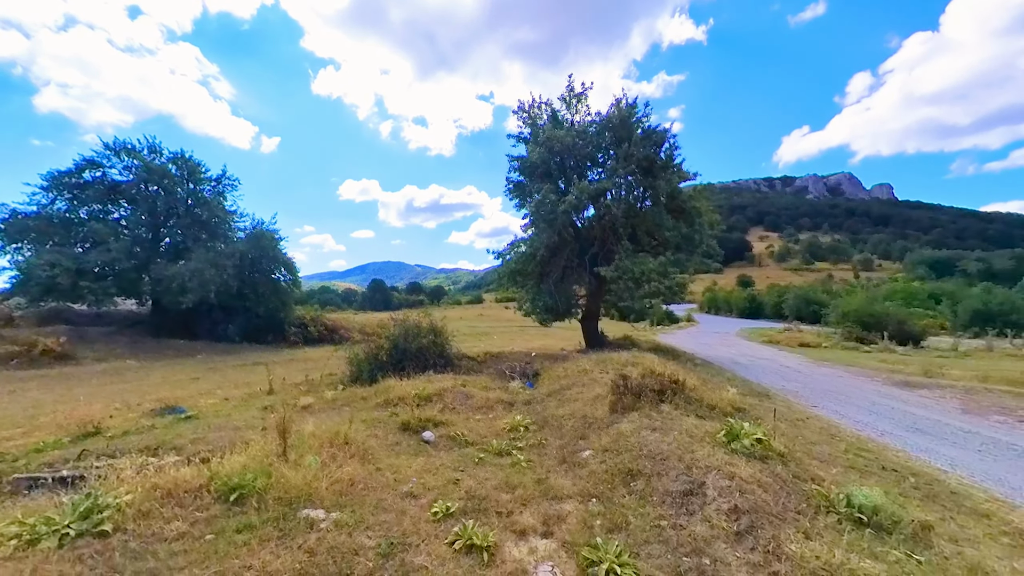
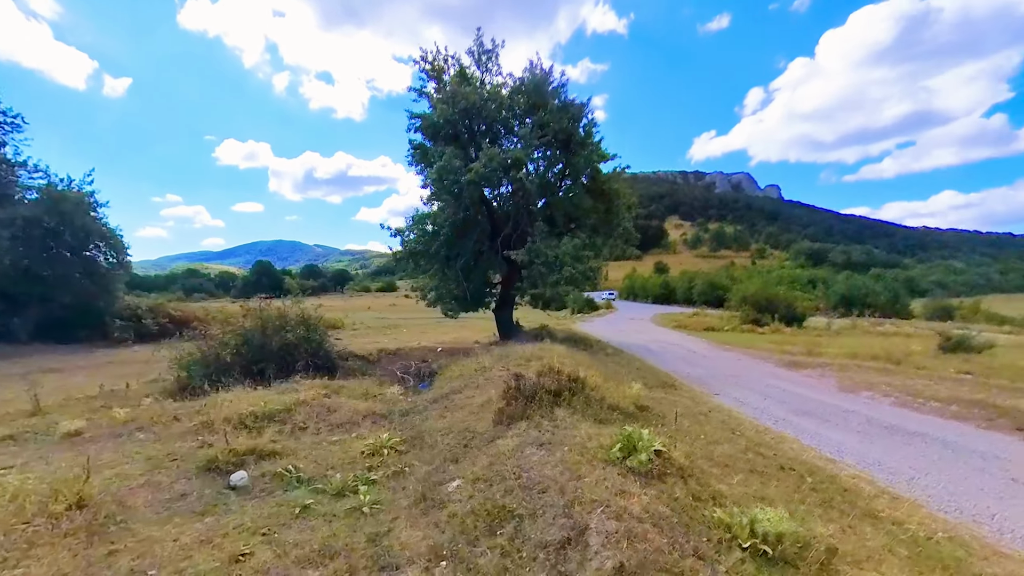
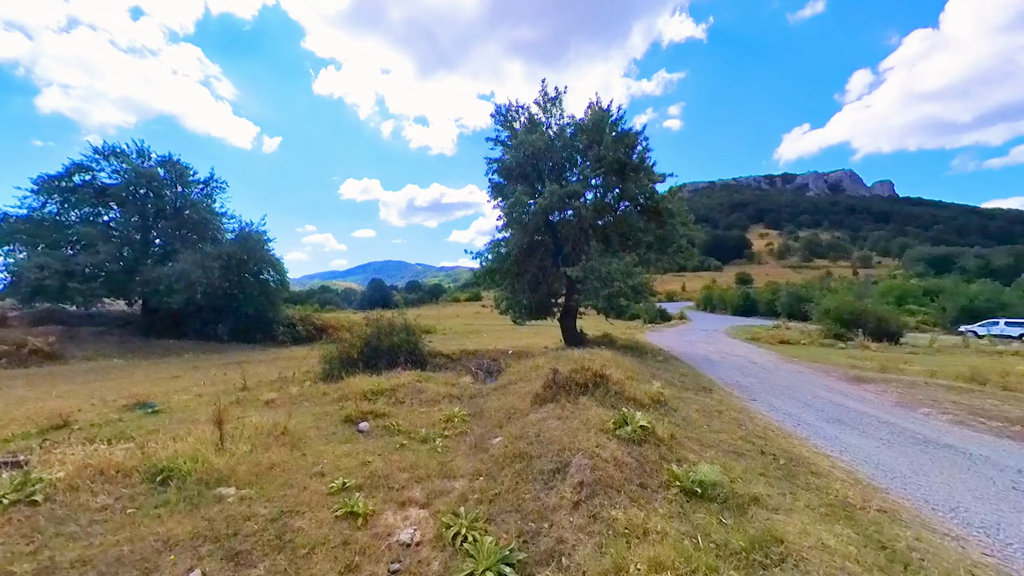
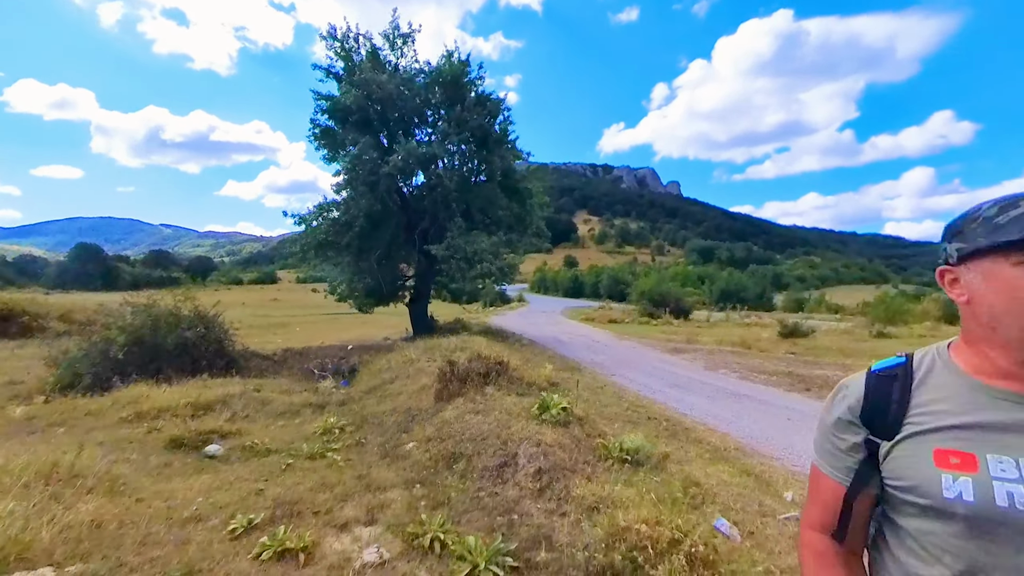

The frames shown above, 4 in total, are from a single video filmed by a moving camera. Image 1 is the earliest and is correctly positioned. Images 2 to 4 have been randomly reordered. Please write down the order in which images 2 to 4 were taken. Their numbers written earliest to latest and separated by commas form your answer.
3, 2, 4
